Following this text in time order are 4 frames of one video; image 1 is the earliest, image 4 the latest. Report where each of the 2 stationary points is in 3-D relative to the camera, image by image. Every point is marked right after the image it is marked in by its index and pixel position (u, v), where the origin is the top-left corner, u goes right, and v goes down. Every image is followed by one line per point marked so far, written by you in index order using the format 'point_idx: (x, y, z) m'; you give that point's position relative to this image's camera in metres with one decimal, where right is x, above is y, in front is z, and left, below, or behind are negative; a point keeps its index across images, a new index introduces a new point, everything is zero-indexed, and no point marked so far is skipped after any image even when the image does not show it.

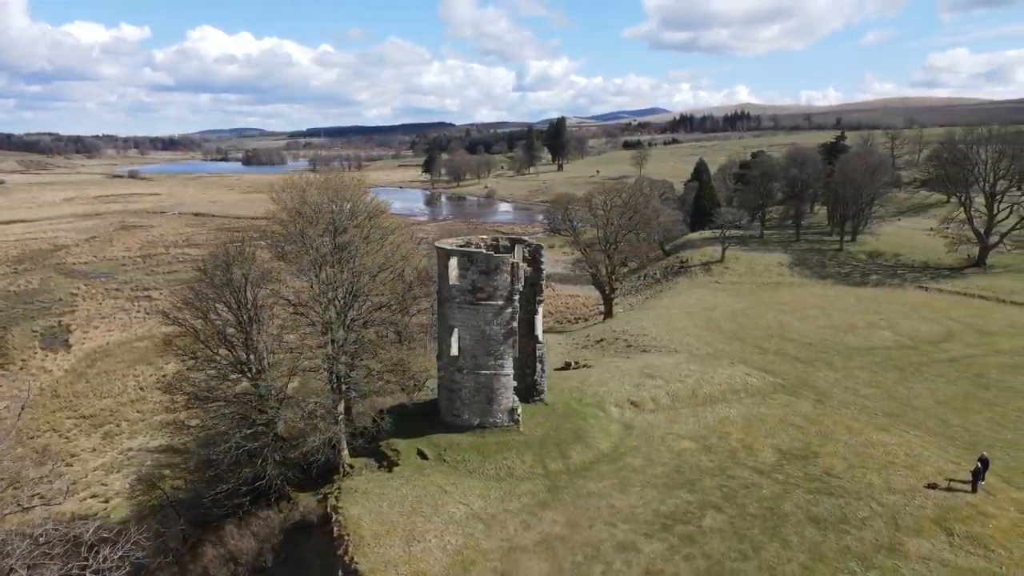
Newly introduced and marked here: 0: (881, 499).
0: (+7.5, -4.2, +14.7) m
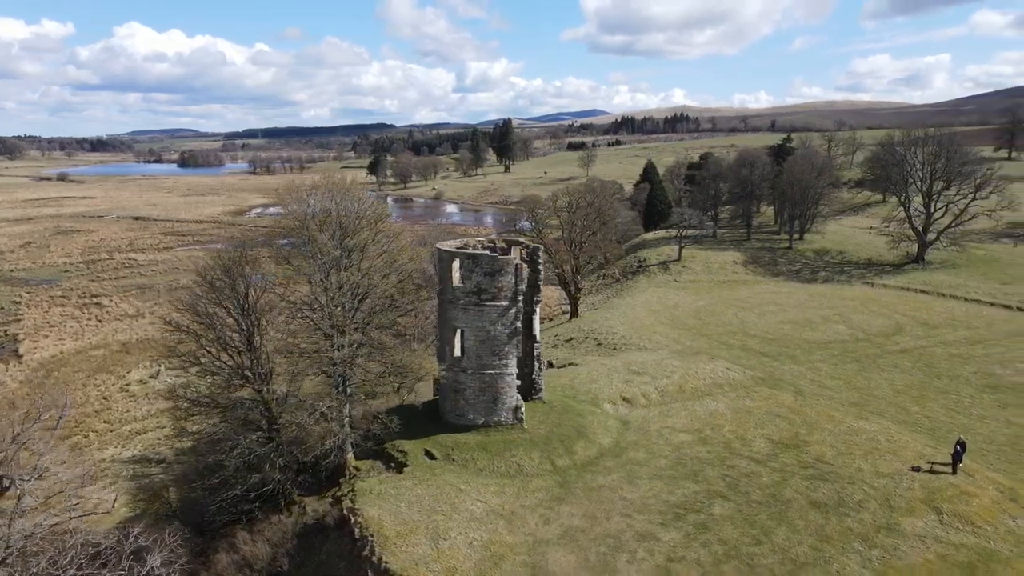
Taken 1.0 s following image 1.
0: (+7.7, -4.1, +15.5) m
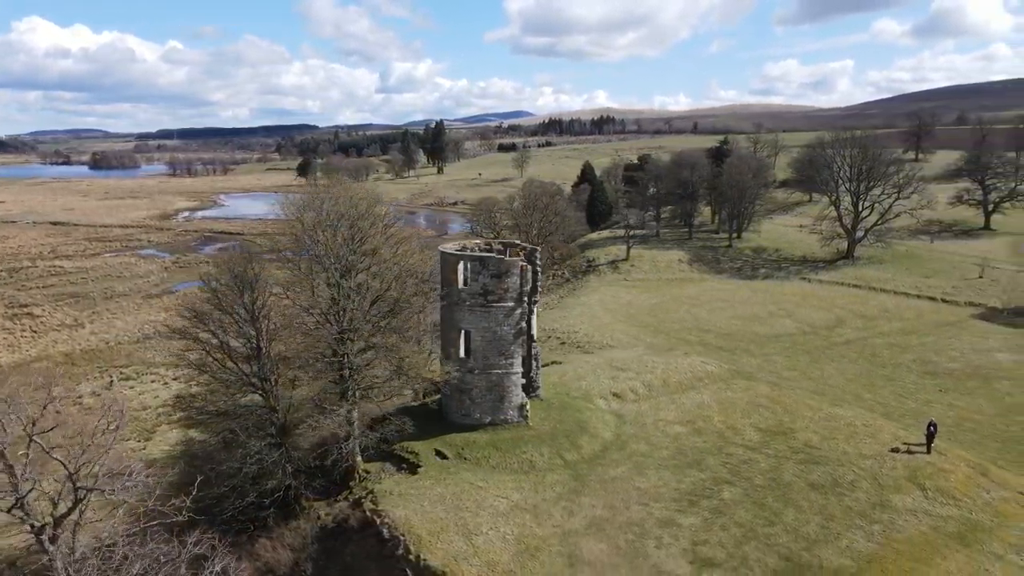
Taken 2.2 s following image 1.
0: (+8.0, -4.0, +16.7) m
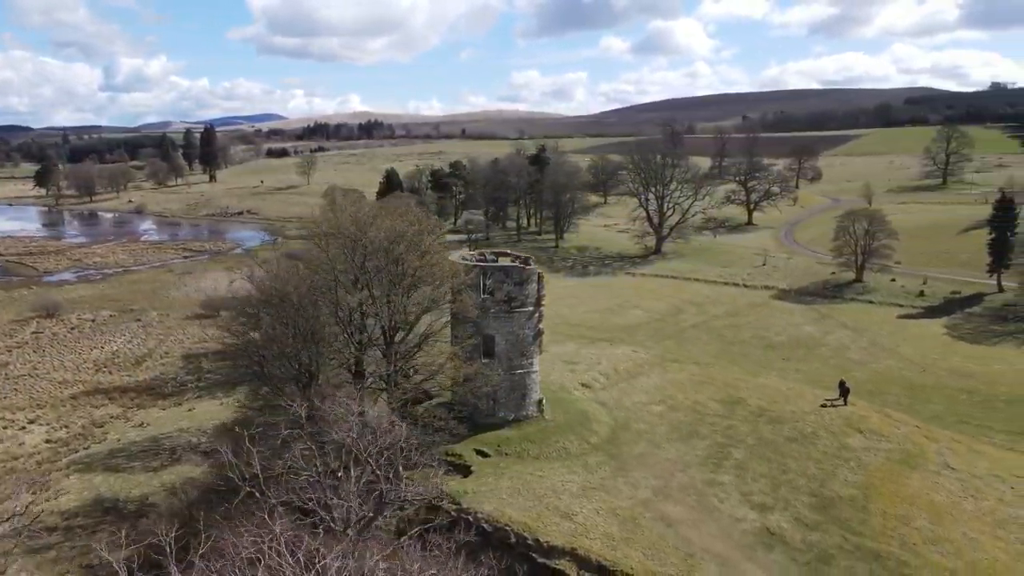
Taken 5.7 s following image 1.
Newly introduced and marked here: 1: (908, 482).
0: (+8.4, -3.7, +20.7) m
1: (+9.3, -4.6, +17.0) m
